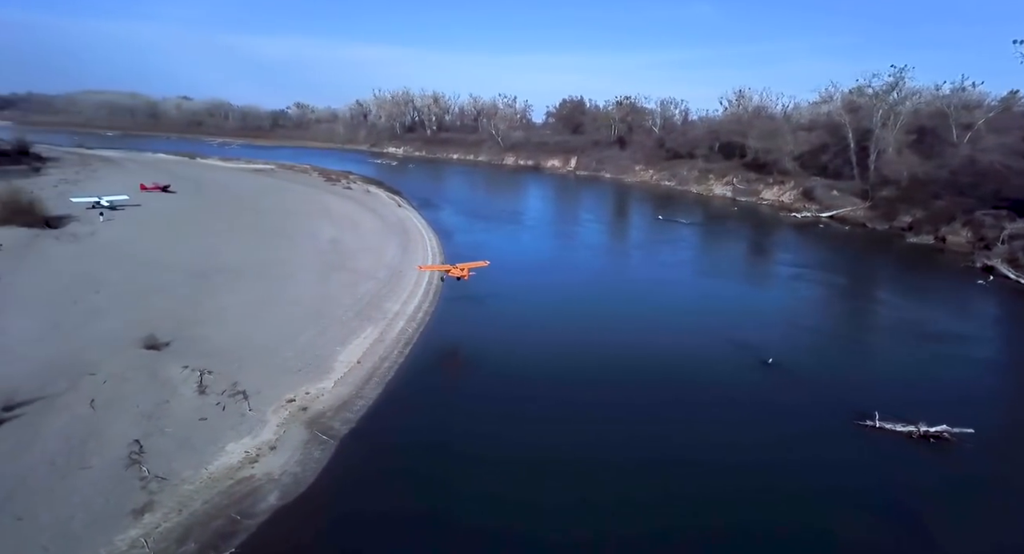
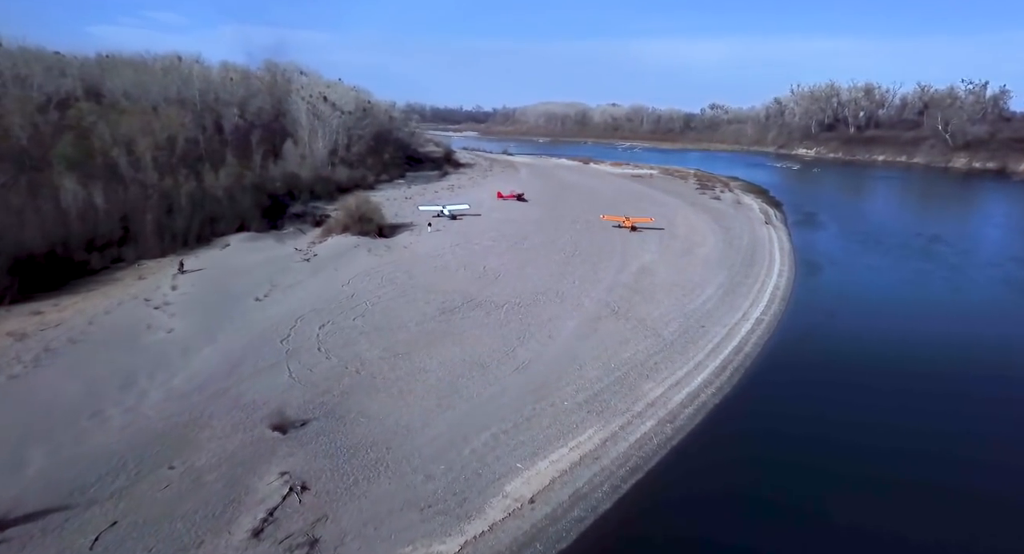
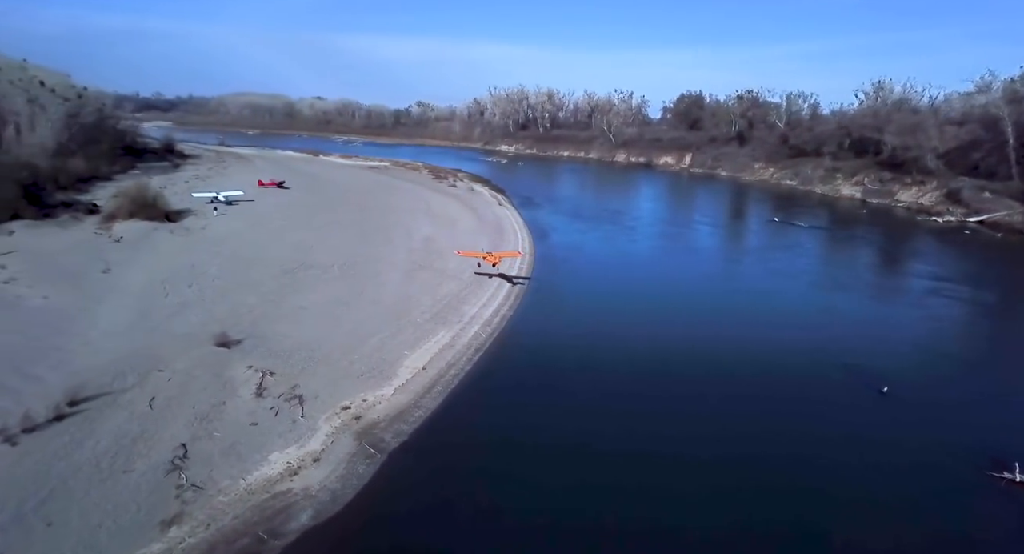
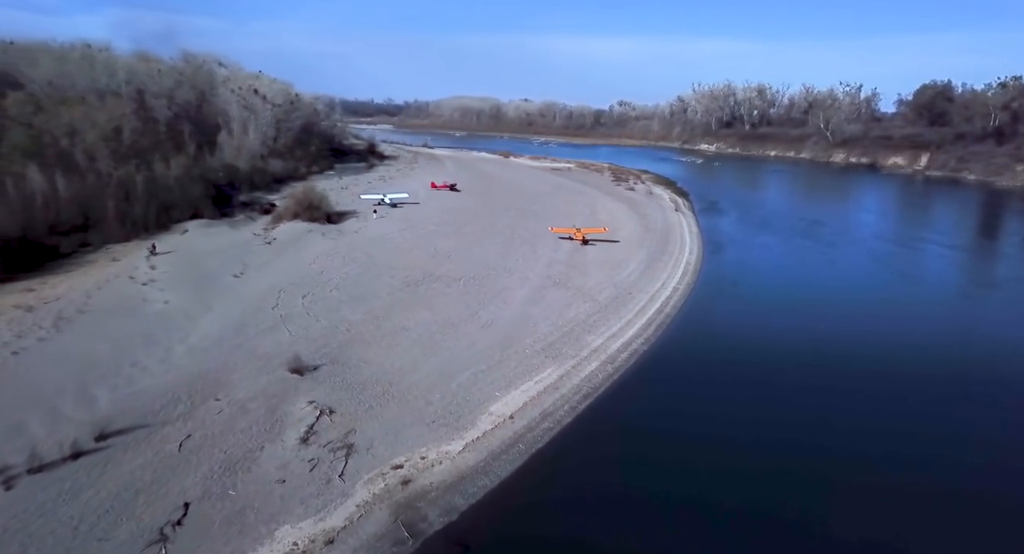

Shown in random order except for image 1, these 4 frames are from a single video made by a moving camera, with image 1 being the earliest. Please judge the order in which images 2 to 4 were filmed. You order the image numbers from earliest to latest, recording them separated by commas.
3, 4, 2
